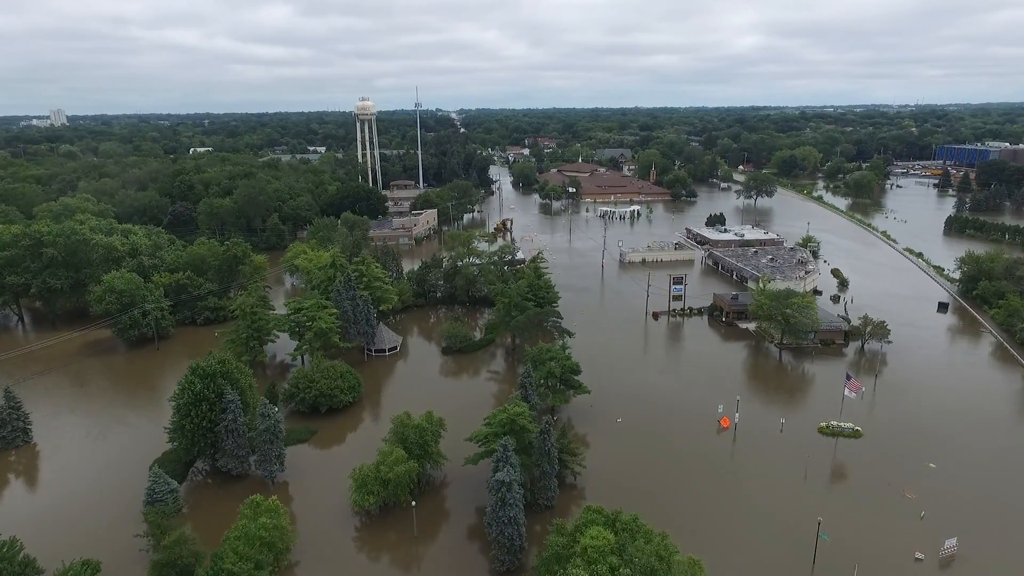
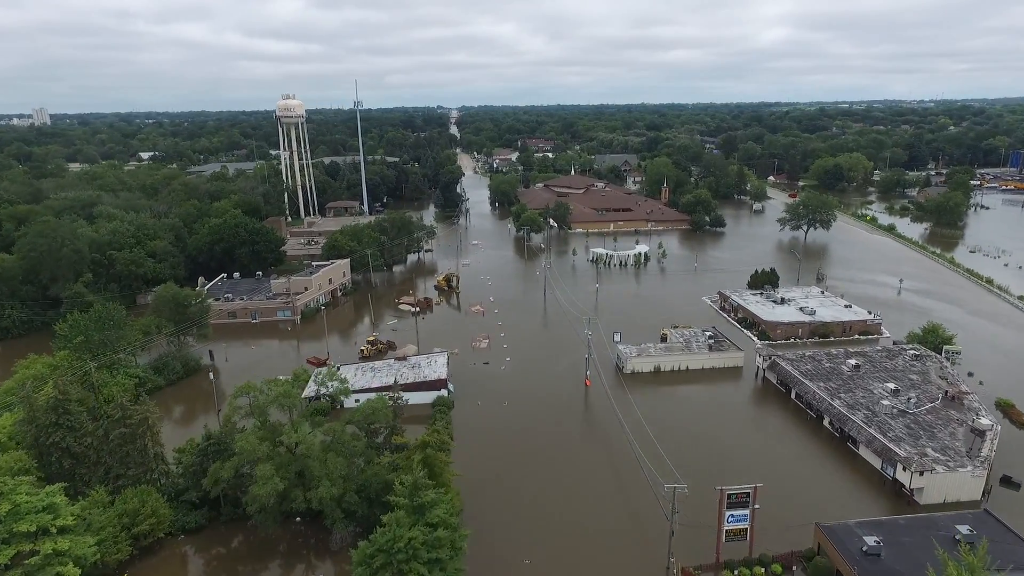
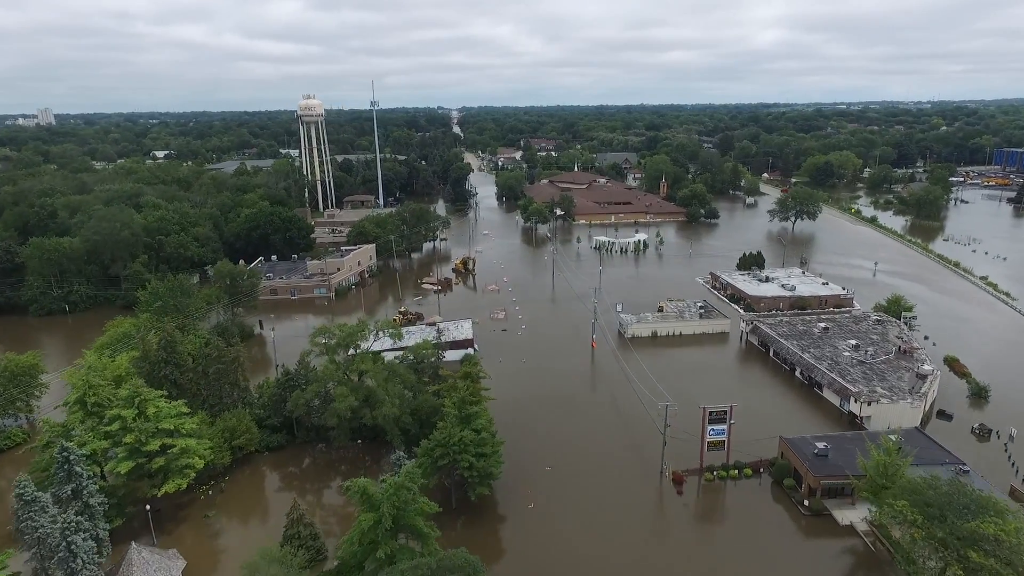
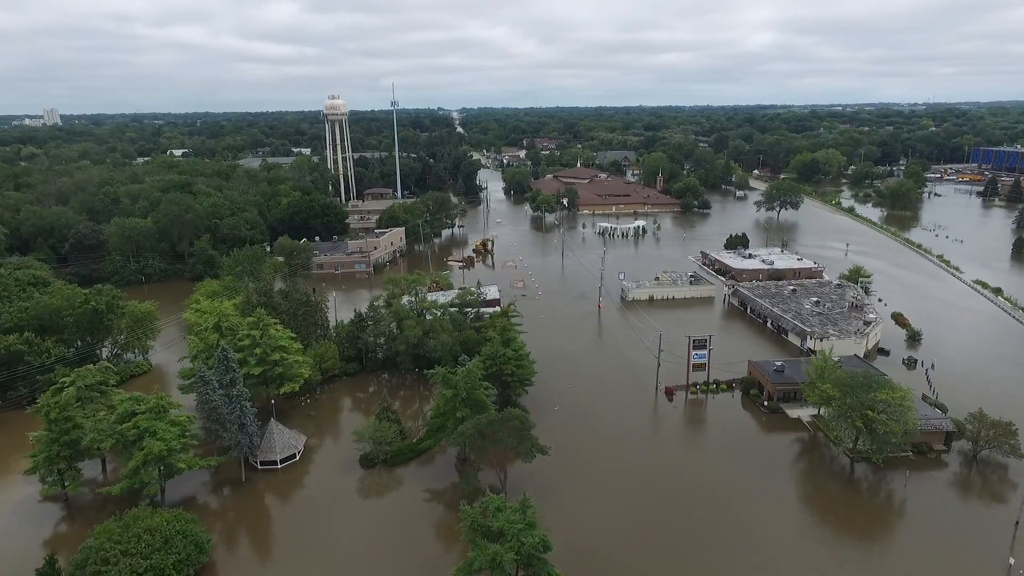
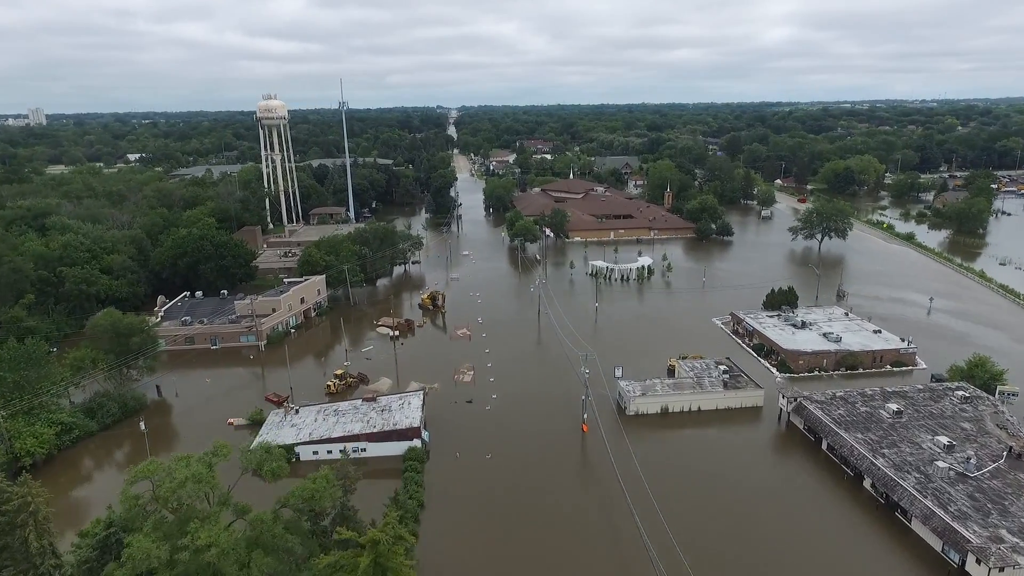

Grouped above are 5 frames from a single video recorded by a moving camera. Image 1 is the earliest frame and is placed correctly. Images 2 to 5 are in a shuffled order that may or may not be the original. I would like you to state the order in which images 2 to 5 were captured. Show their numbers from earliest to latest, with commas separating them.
4, 3, 2, 5
